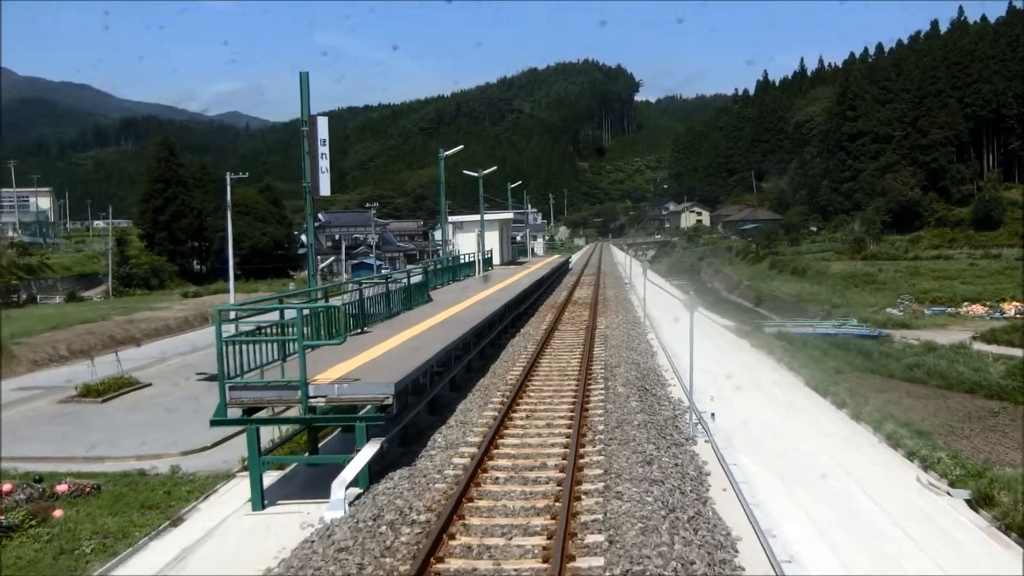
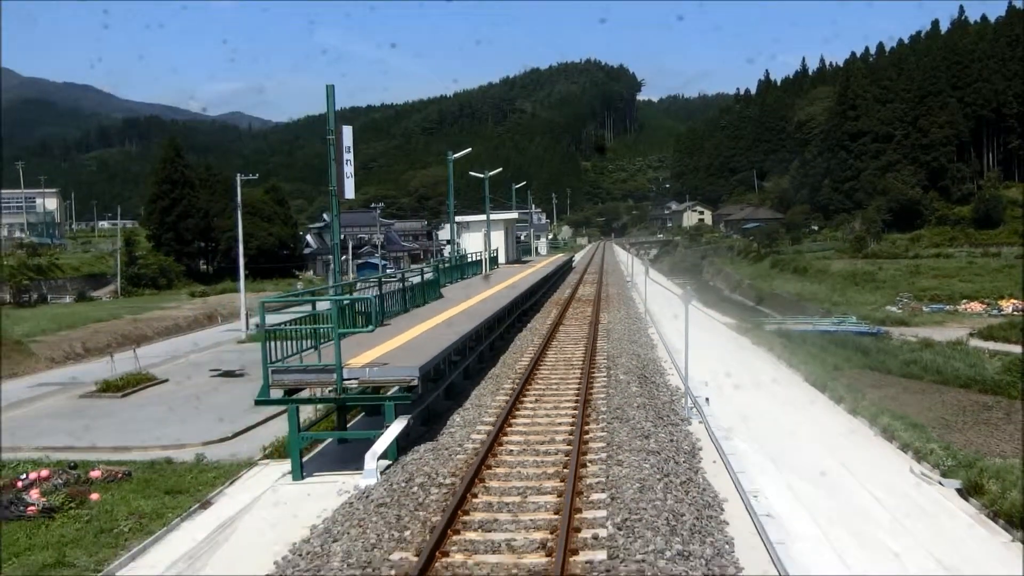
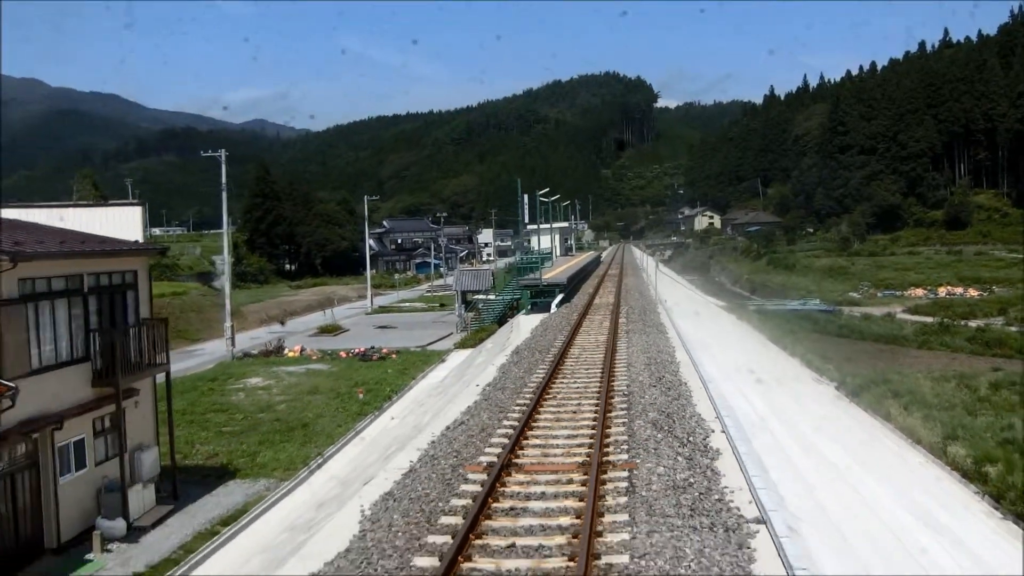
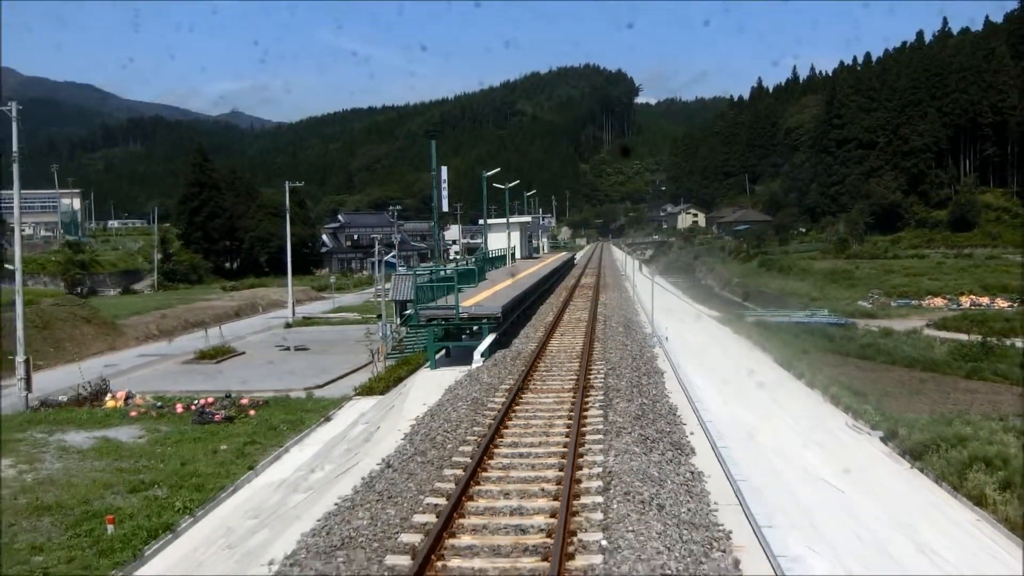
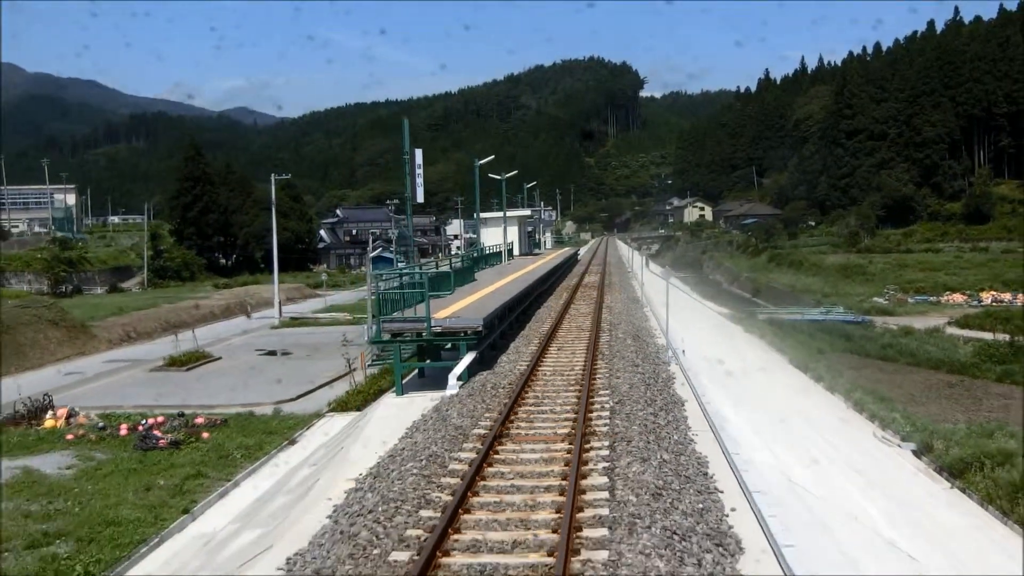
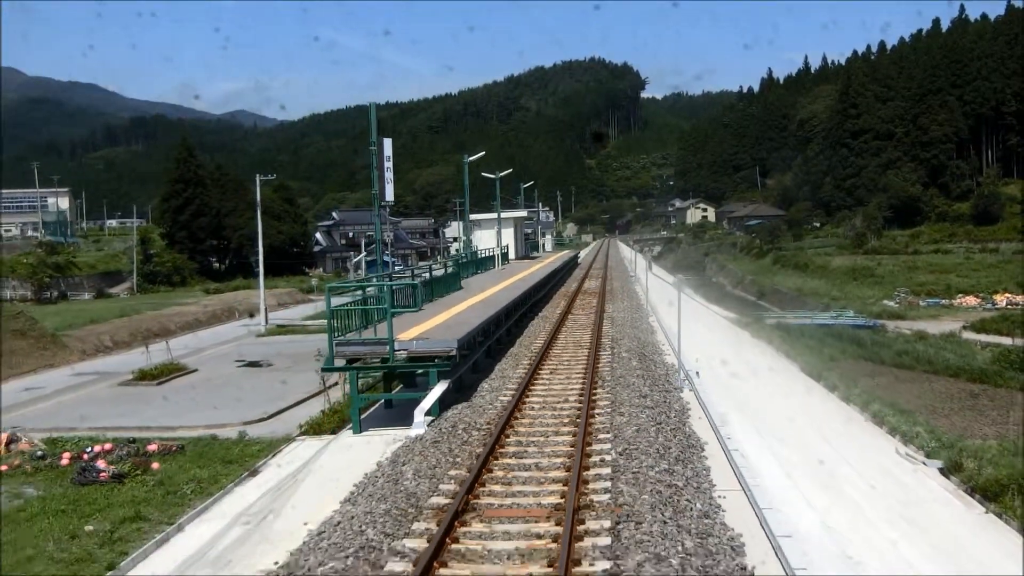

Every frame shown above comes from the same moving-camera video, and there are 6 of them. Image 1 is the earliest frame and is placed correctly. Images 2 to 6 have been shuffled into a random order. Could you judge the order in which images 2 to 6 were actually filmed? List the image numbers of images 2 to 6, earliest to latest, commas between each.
2, 6, 5, 4, 3
